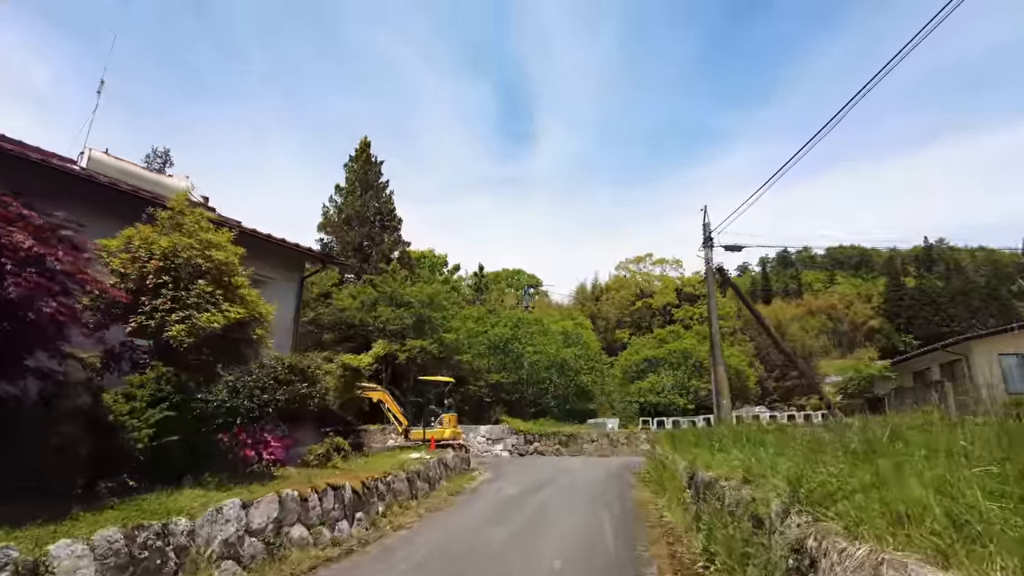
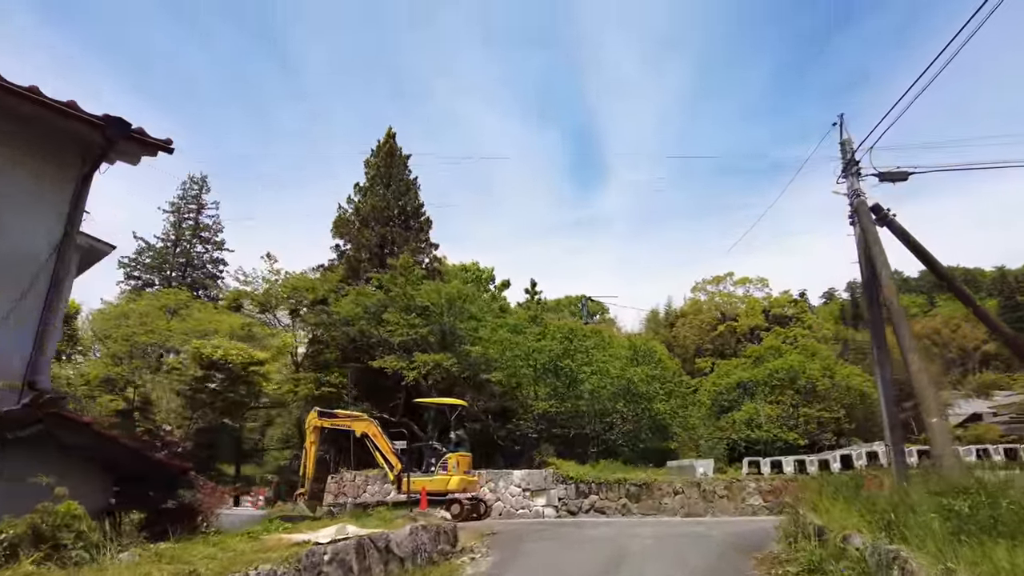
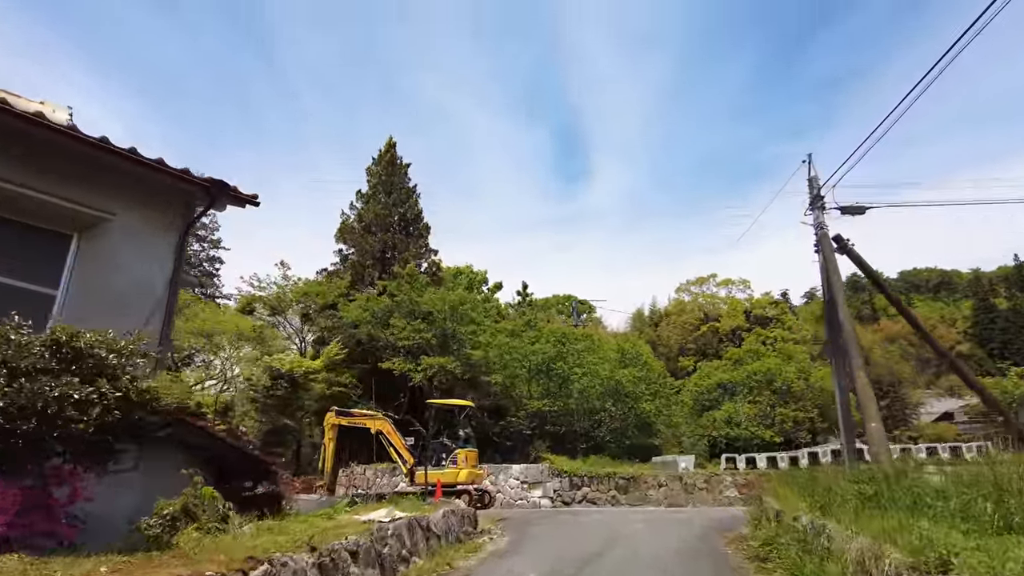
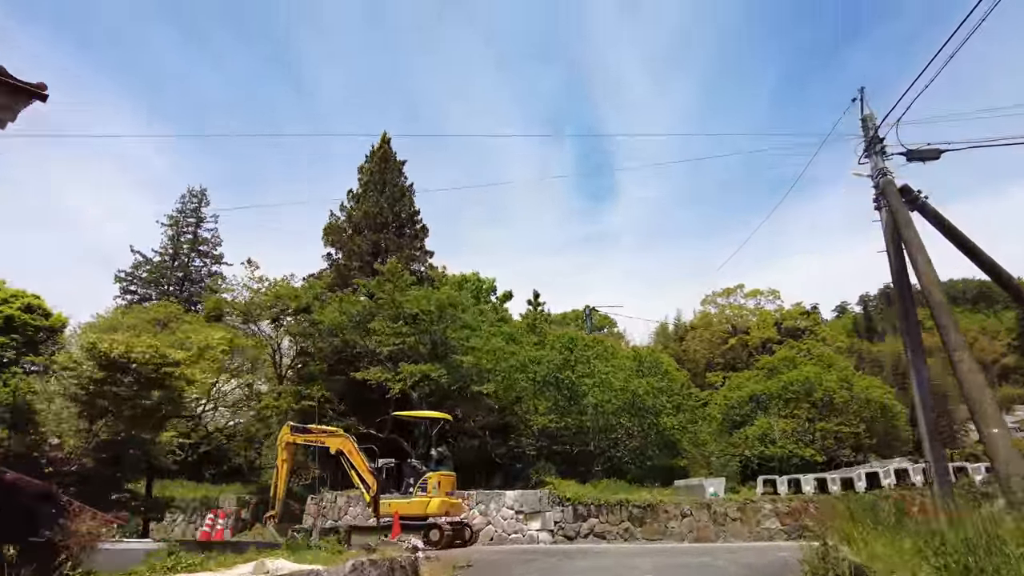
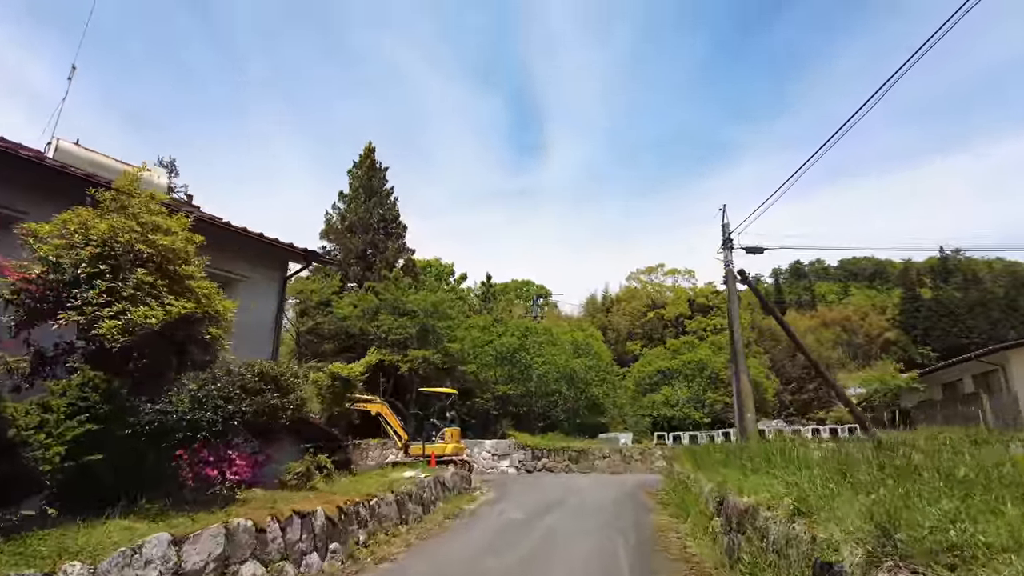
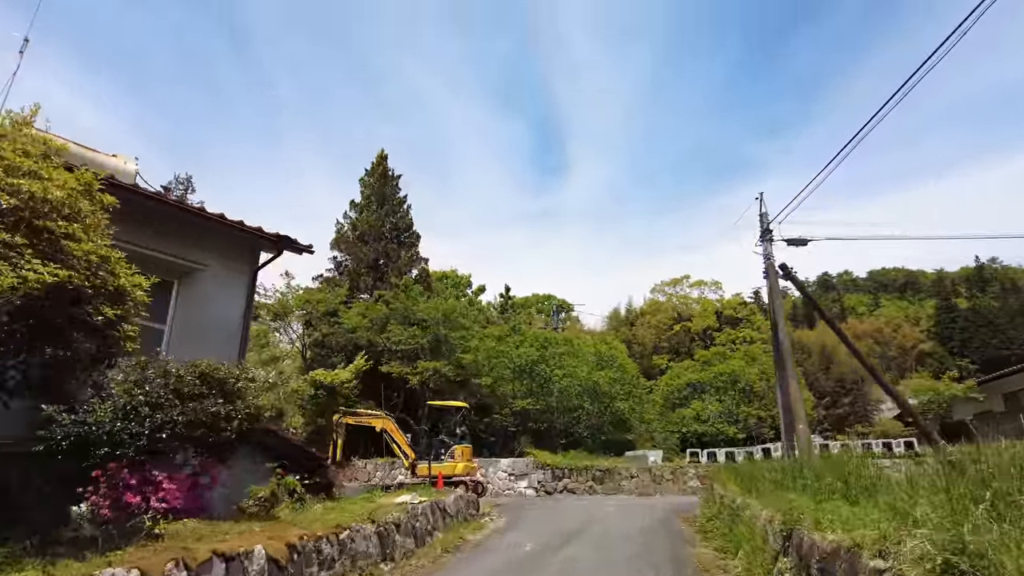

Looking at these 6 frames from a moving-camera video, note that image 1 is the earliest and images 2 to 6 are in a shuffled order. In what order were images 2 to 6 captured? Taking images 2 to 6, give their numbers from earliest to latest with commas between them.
5, 6, 3, 2, 4
